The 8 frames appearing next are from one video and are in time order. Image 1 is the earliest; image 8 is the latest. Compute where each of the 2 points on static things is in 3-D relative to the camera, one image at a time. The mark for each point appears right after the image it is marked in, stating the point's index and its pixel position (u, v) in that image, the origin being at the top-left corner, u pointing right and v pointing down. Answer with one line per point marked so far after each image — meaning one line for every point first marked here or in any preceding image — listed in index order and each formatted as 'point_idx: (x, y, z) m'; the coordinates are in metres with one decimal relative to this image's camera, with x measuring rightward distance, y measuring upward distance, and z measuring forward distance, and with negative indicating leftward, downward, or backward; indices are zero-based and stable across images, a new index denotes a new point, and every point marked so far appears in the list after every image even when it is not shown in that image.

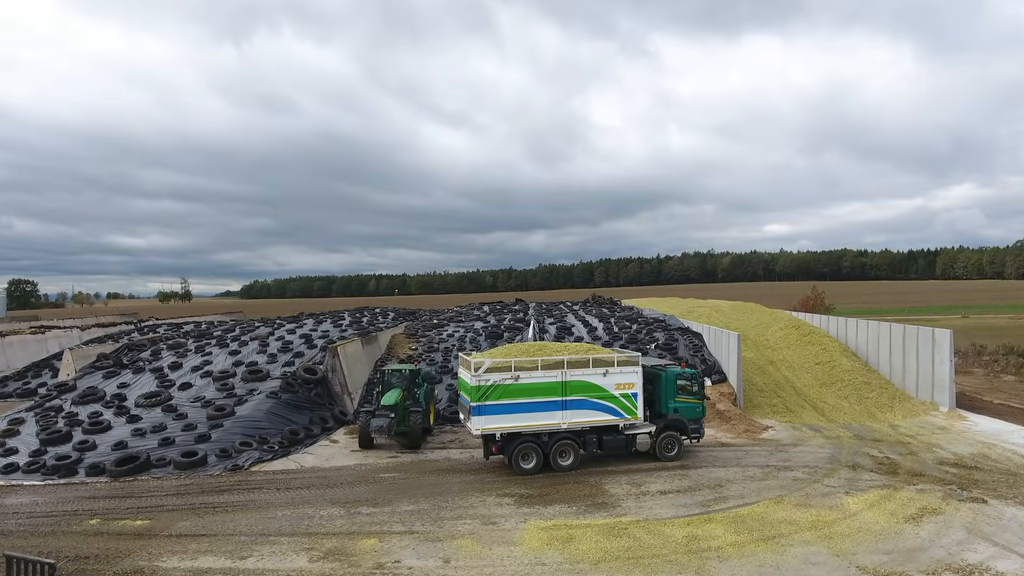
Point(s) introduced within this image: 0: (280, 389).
0: (-6.9, -3.0, +16.4) m
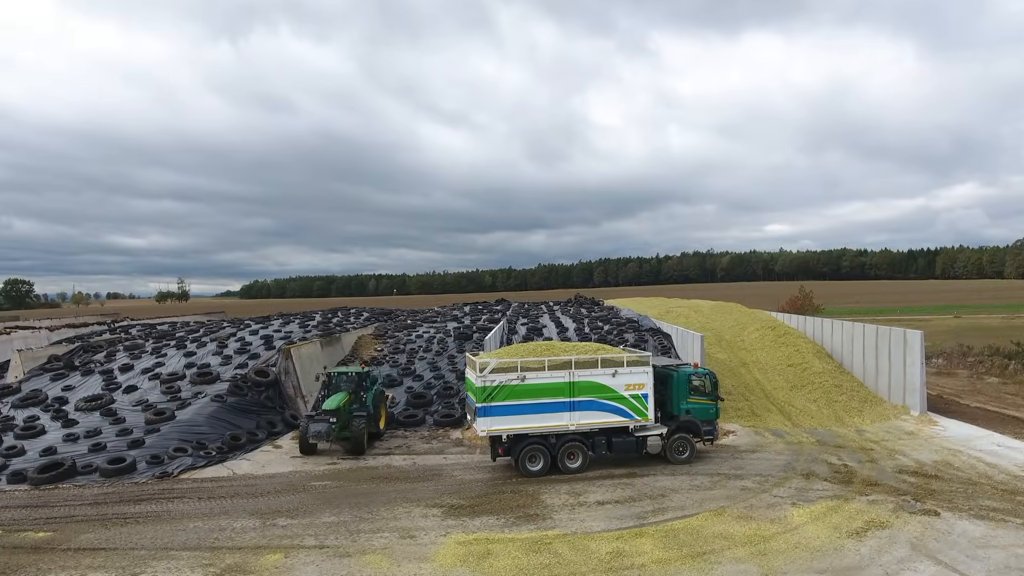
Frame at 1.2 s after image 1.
0: (-8.2, -3.0, +15.9) m
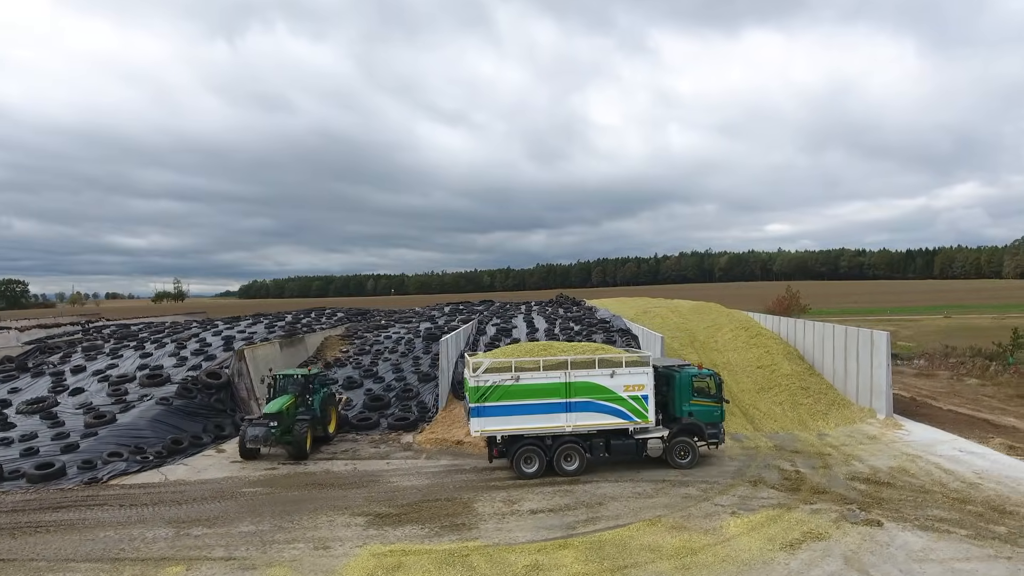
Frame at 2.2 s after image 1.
0: (-9.5, -3.0, +15.5) m
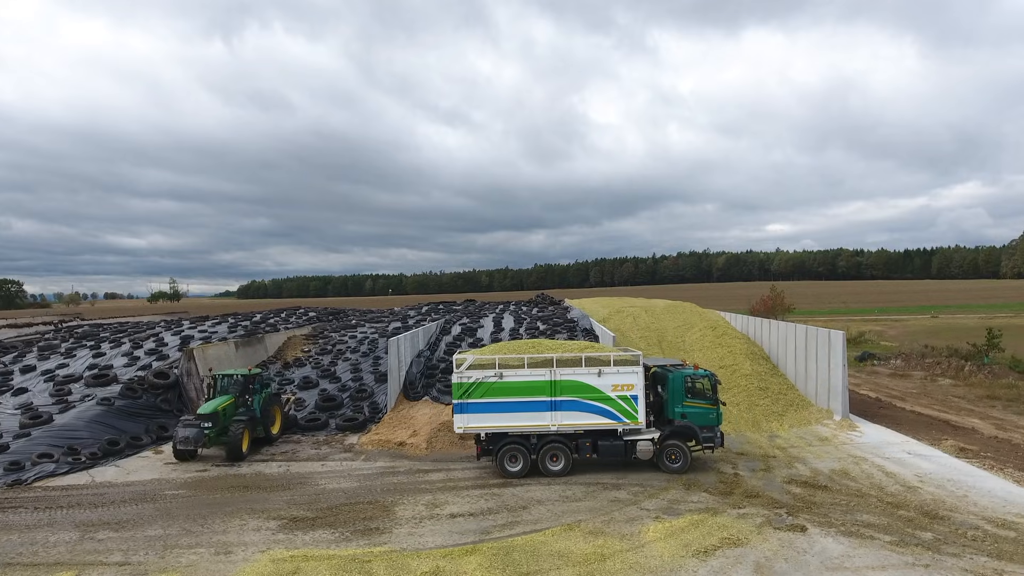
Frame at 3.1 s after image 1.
0: (-10.9, -3.0, +15.2) m
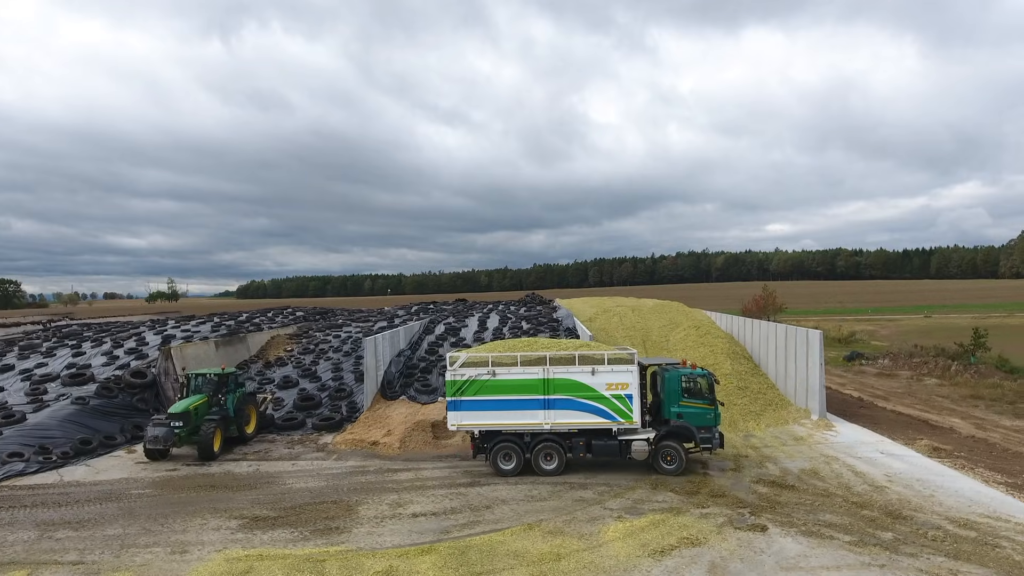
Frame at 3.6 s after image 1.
0: (-11.6, -2.9, +15.2) m
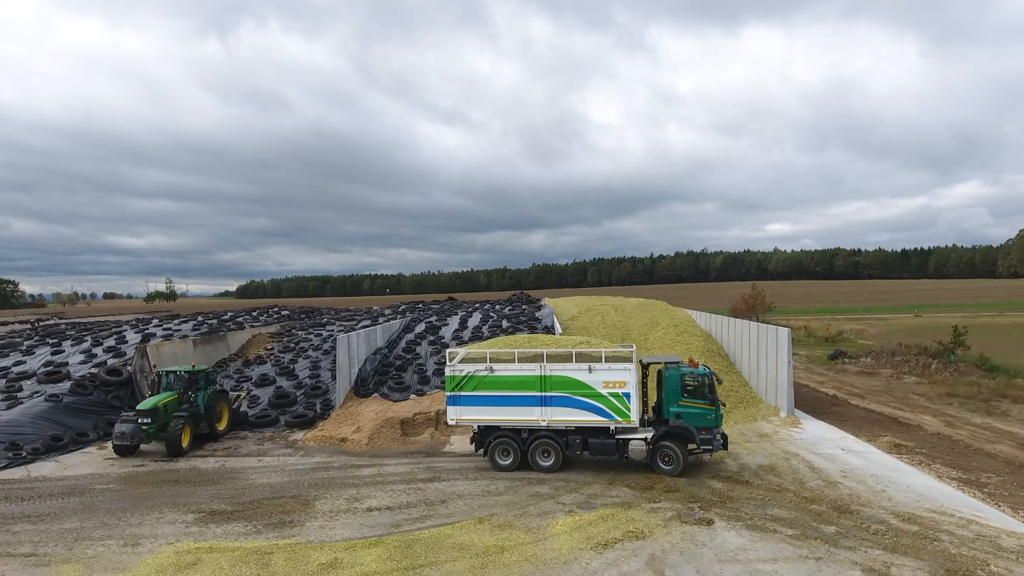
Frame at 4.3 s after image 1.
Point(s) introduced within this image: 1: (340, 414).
0: (-12.4, -2.9, +15.3) m
1: (-4.8, -3.5, +15.3) m
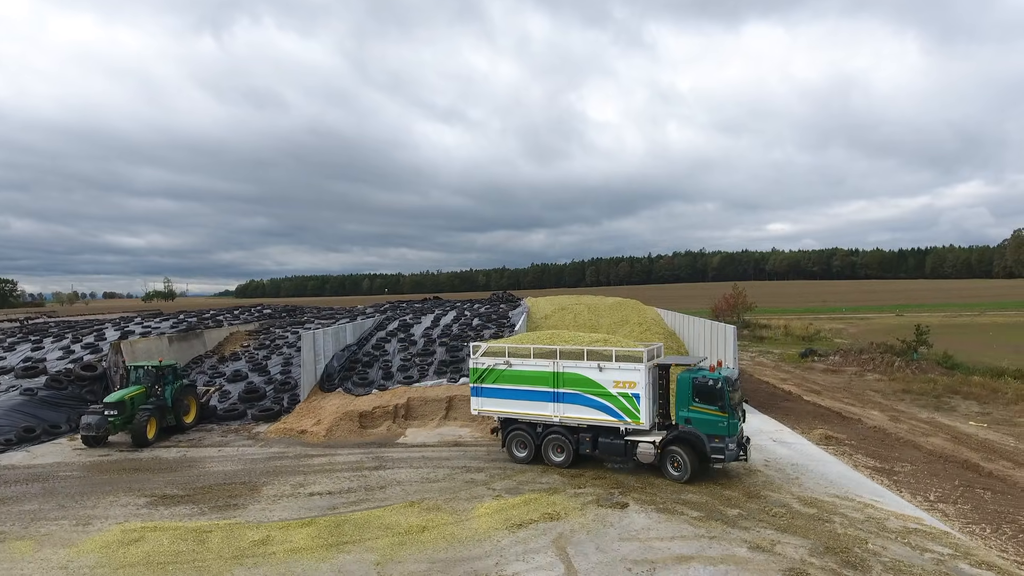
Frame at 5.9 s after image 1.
0: (-13.7, -2.9, +16.0) m
1: (-6.0, -3.5, +16.0) m
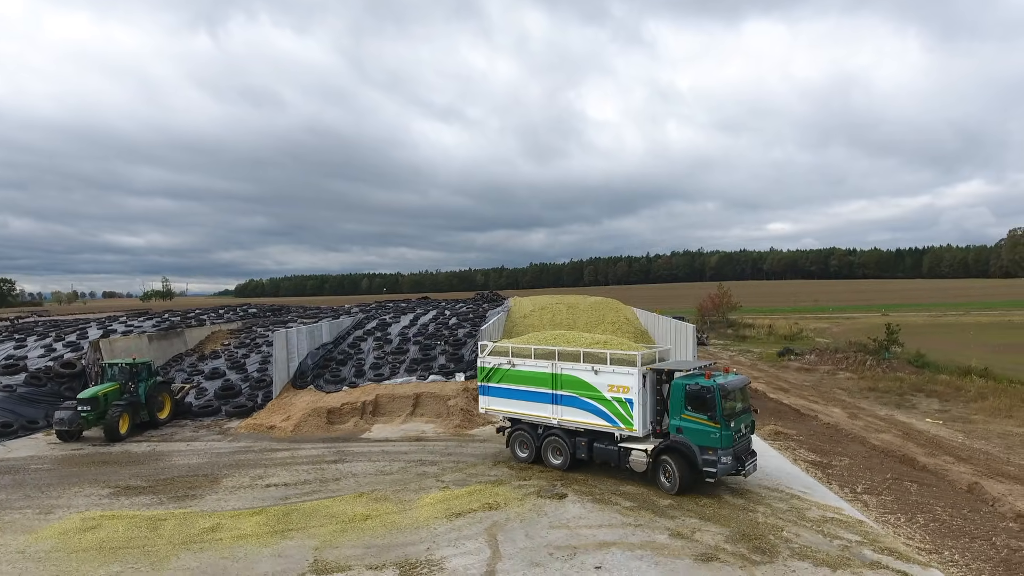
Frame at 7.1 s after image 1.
0: (-14.7, -2.8, +16.5) m
1: (-7.1, -3.5, +16.5) m
